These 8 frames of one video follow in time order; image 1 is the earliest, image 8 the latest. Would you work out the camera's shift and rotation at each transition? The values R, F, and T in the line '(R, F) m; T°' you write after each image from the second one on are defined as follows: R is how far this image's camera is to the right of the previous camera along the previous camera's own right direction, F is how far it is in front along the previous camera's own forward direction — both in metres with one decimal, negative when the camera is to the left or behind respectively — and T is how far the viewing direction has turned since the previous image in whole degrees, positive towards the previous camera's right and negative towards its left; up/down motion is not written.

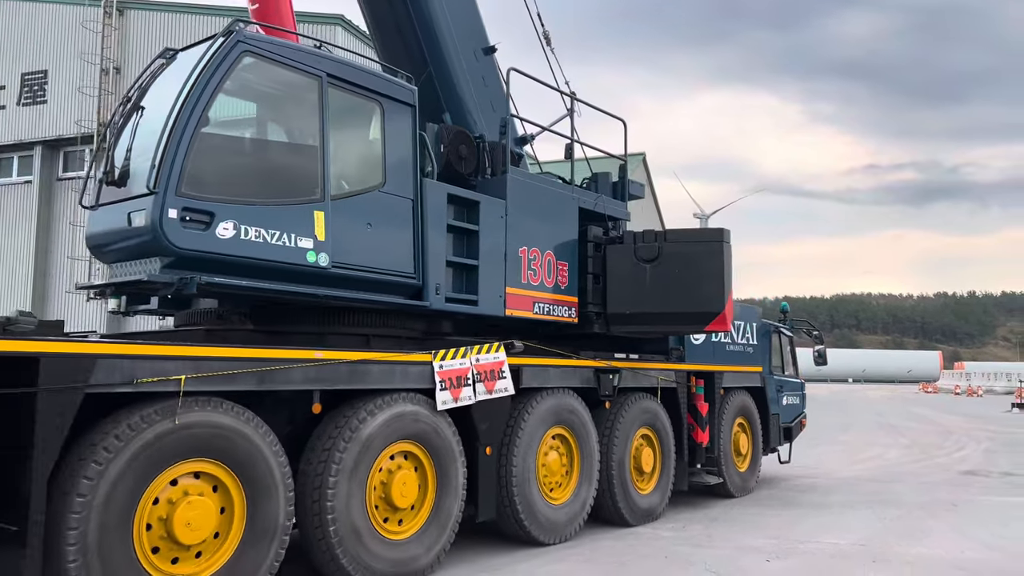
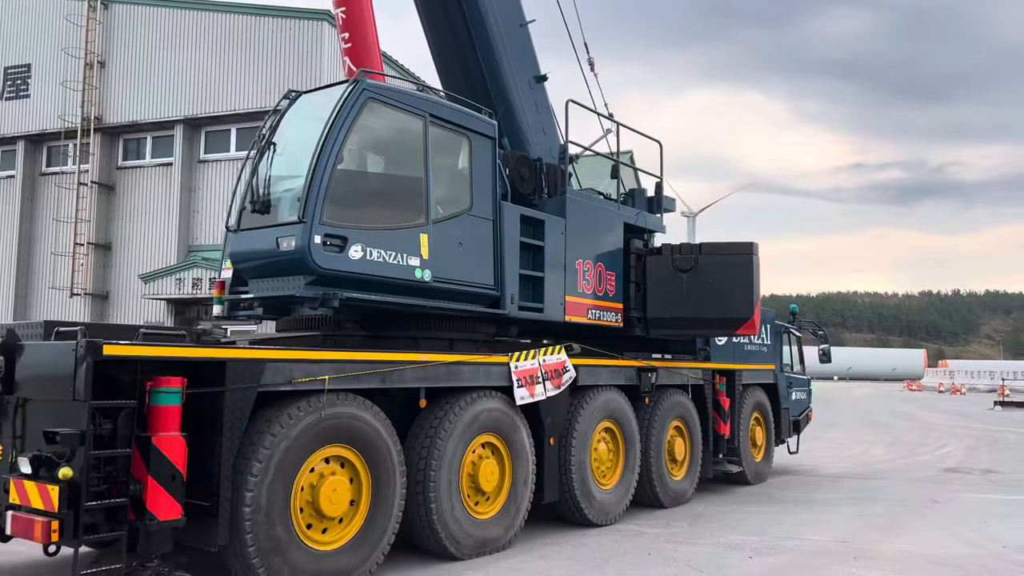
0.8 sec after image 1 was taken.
(-0.6, -0.7) m; +1°
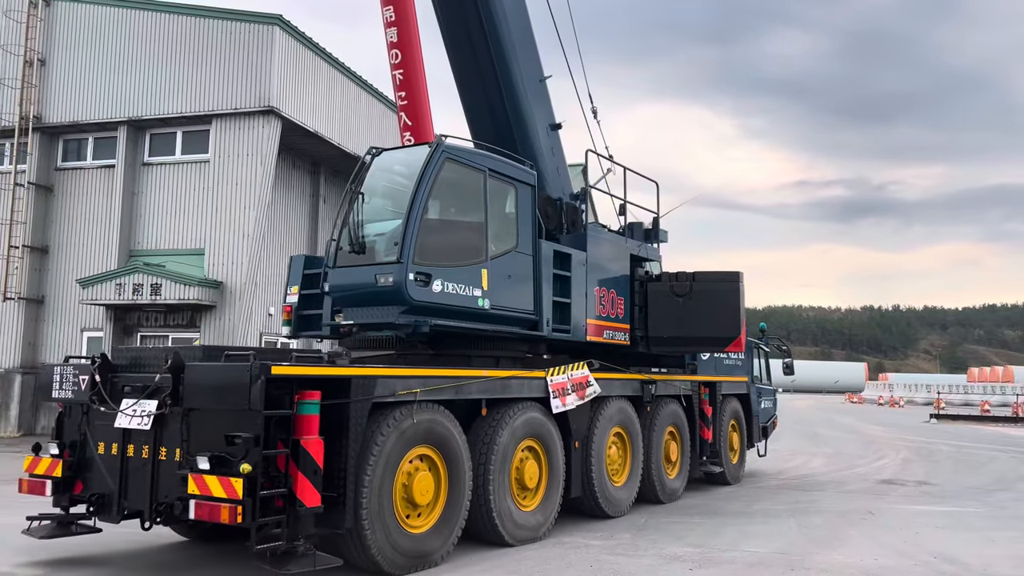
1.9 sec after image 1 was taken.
(-0.7, -0.9) m; +3°
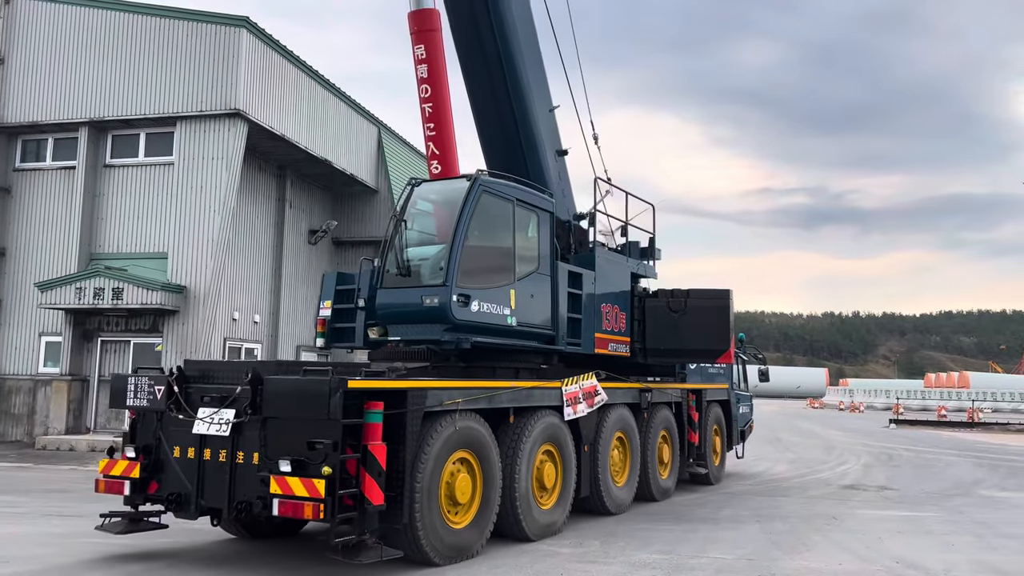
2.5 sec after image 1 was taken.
(-0.4, -0.6) m; +2°
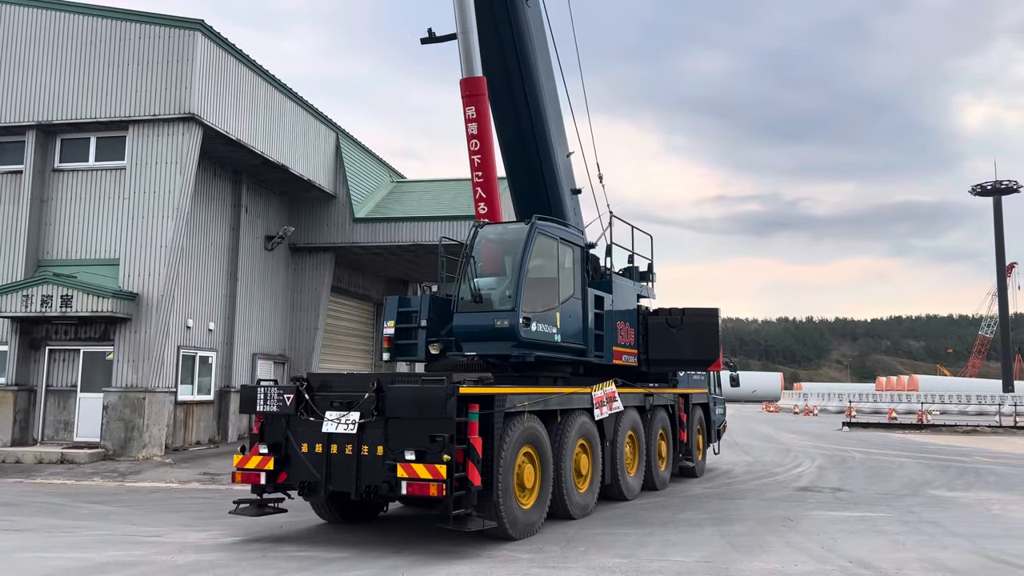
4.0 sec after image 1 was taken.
(-0.8, -1.4) m; +3°
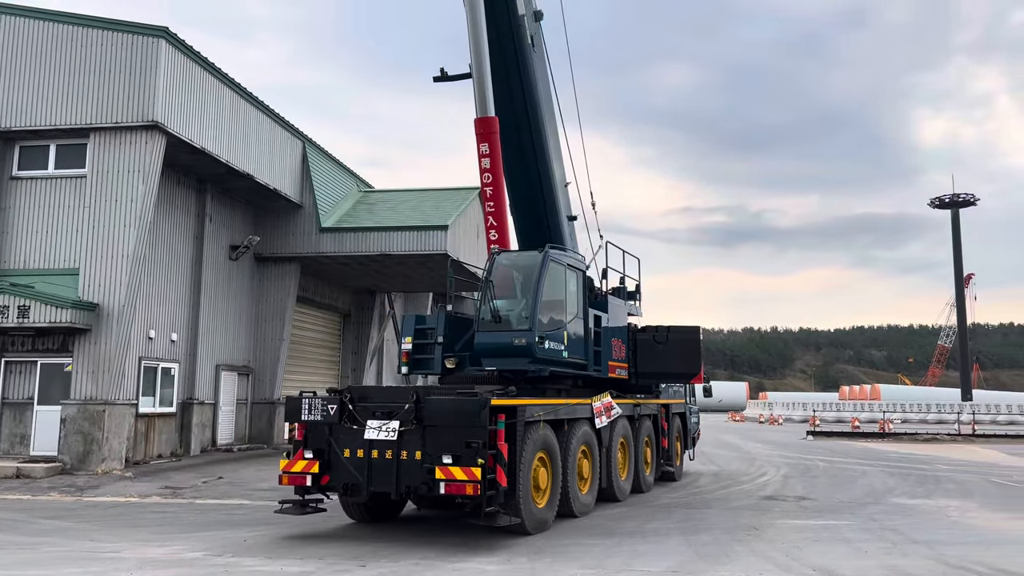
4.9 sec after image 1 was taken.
(-0.5, -0.9) m; +2°
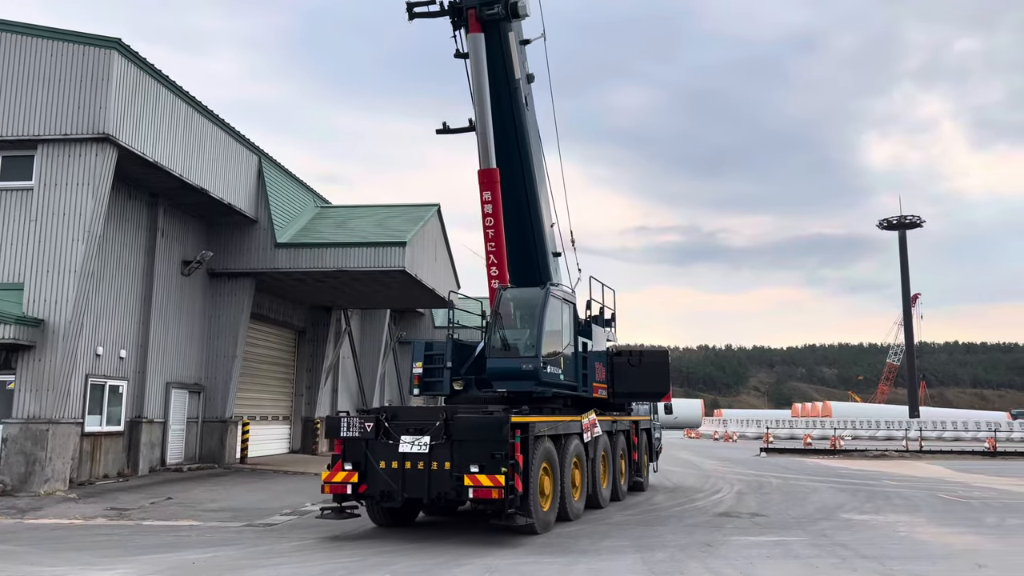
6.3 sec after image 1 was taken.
(-0.6, -1.3) m; +3°
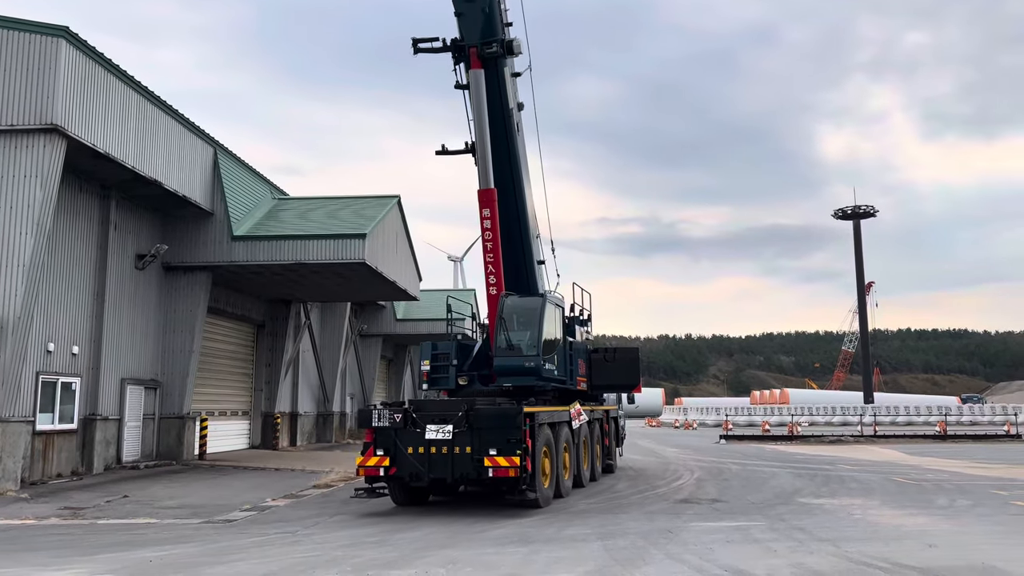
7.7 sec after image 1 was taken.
(-0.5, -1.6) m; +3°
